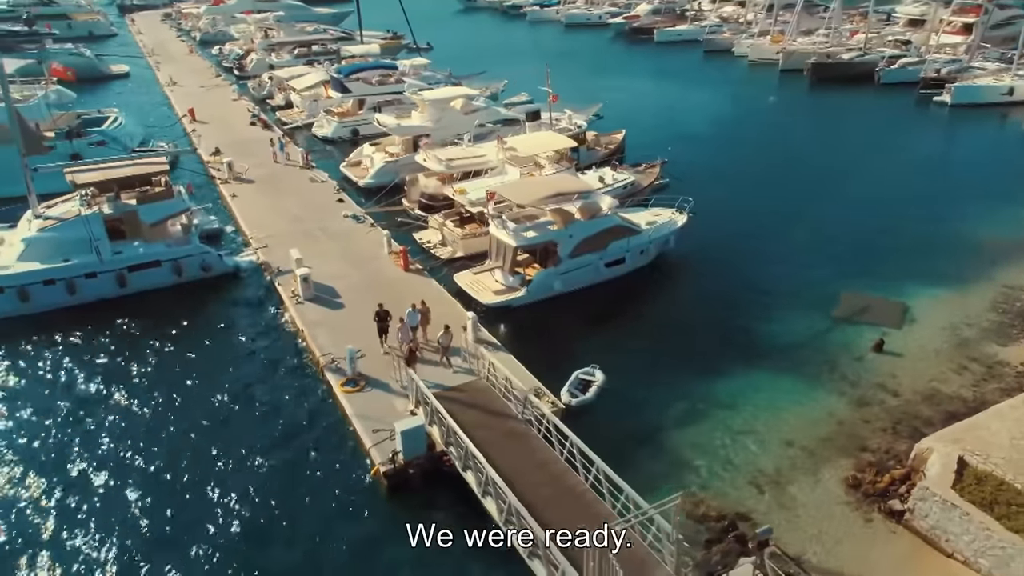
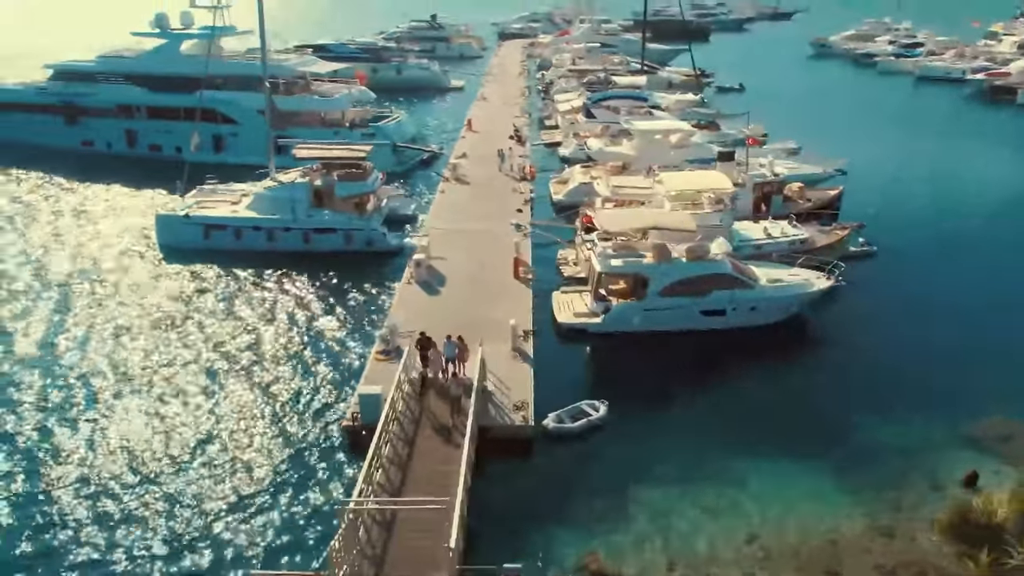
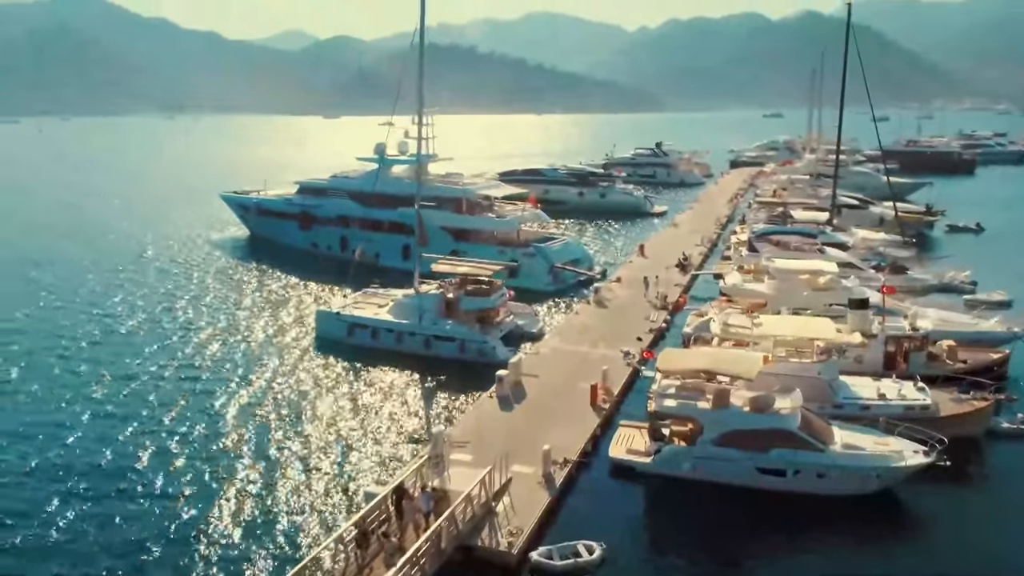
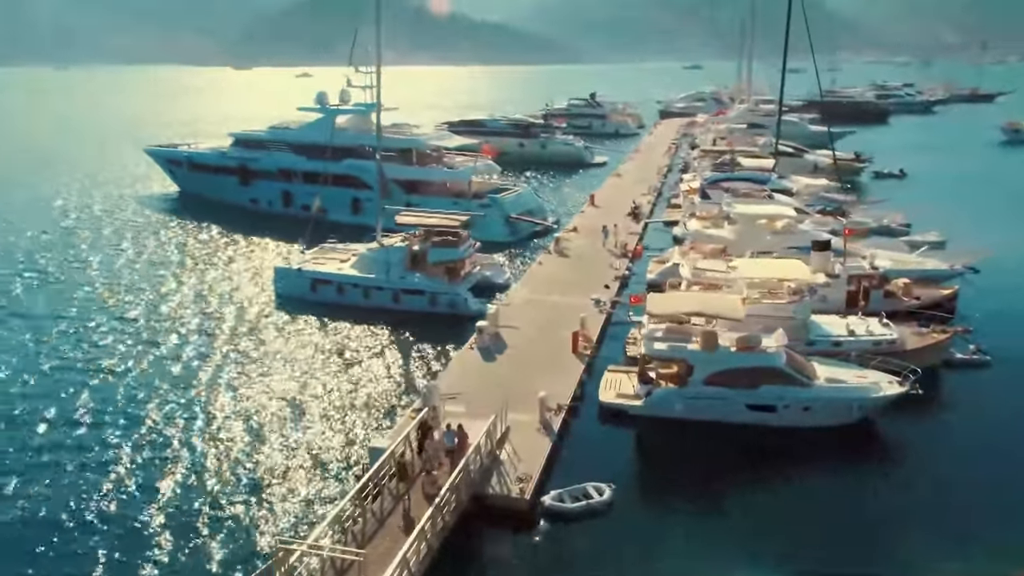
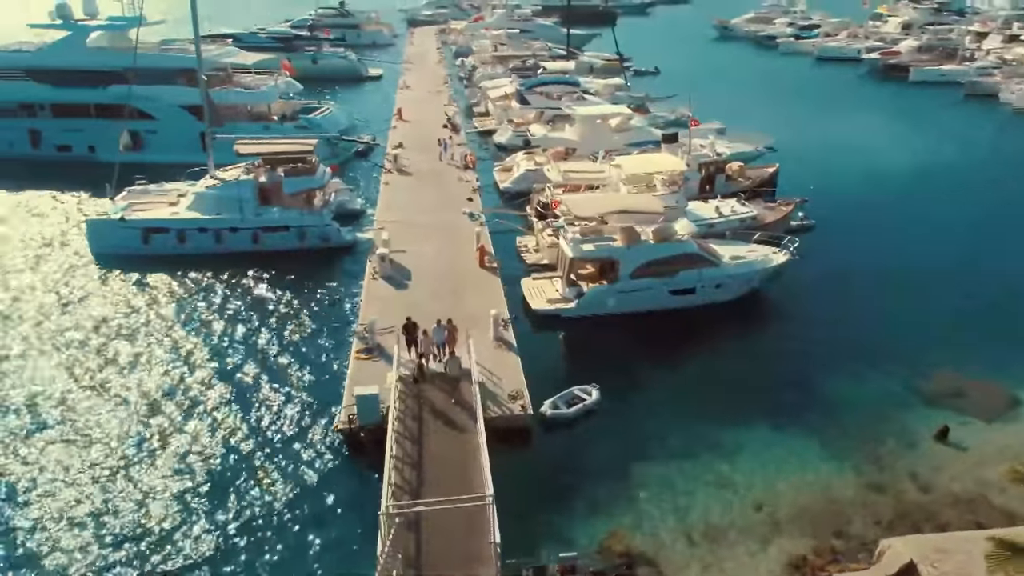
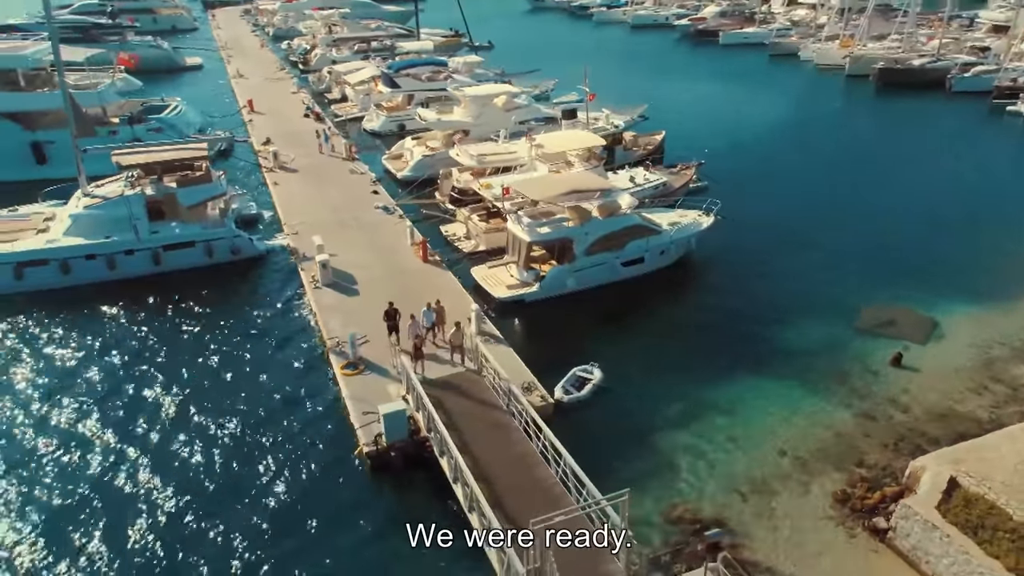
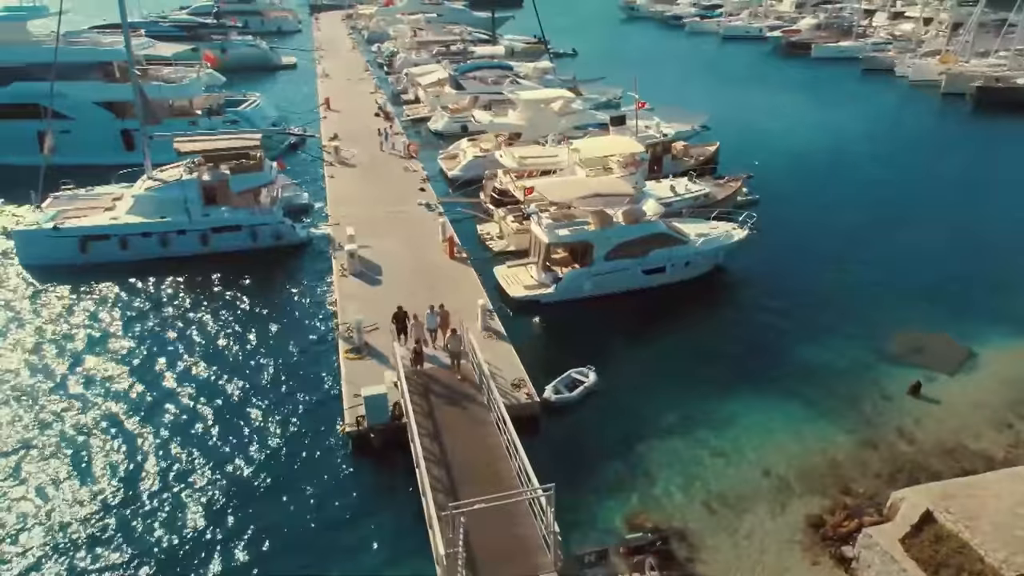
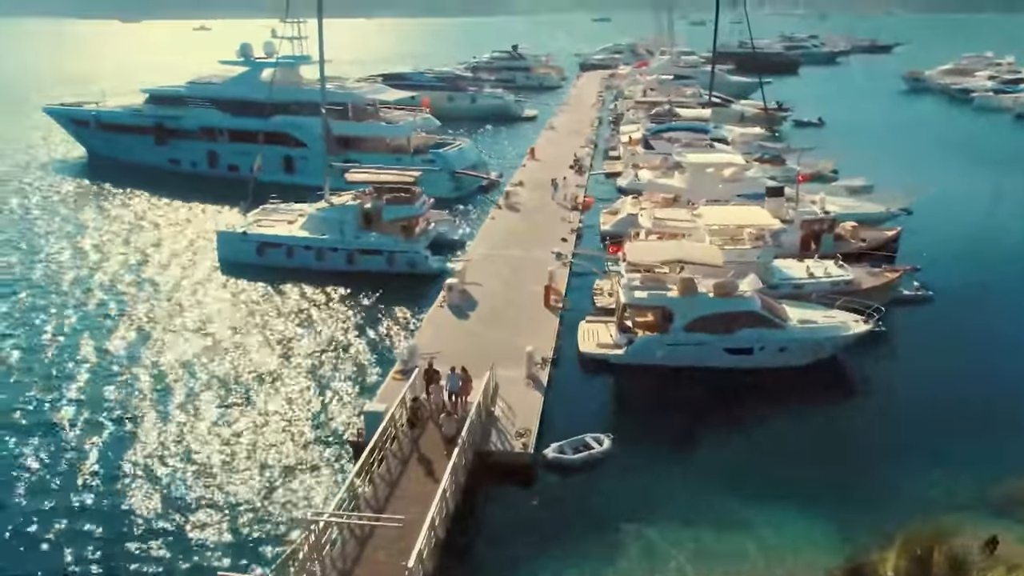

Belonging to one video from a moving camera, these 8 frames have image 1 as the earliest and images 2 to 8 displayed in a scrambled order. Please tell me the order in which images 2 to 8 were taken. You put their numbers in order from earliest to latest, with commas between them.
6, 7, 5, 2, 8, 4, 3
